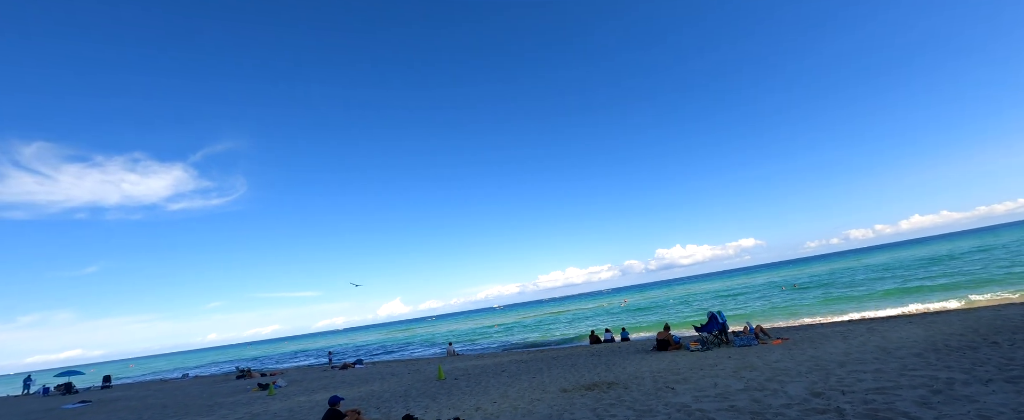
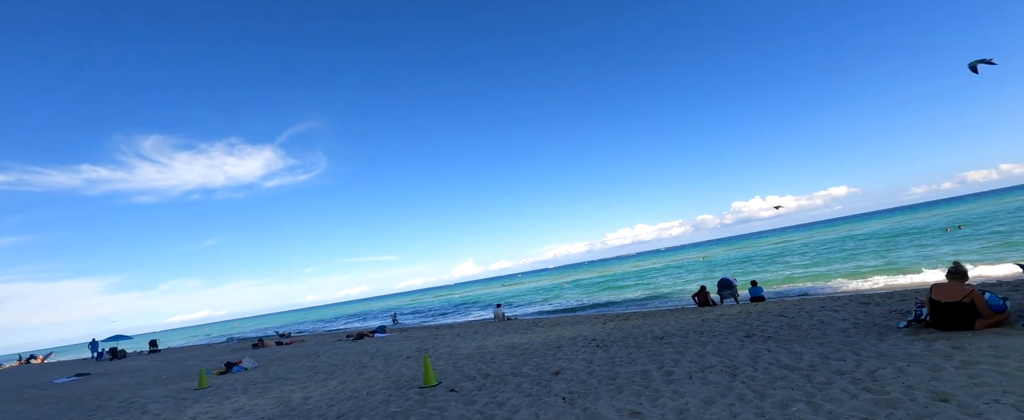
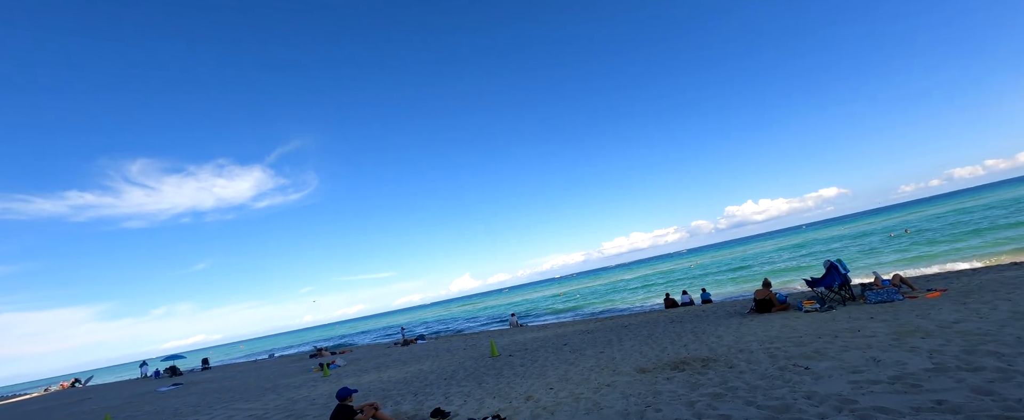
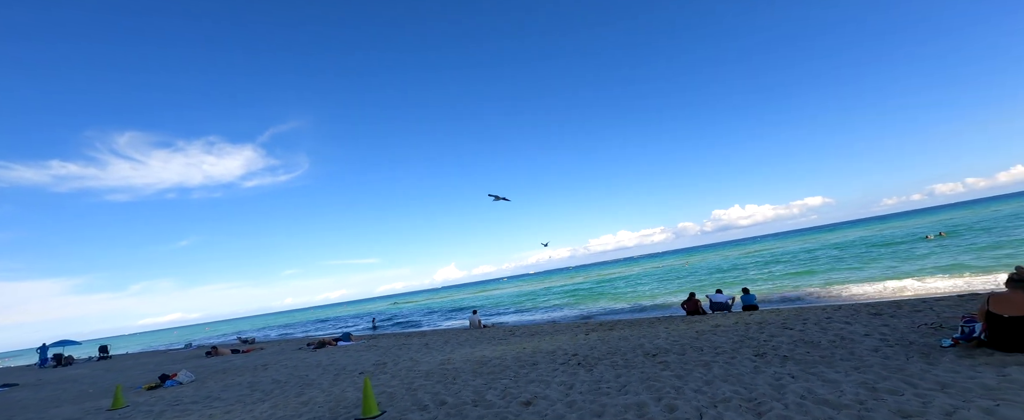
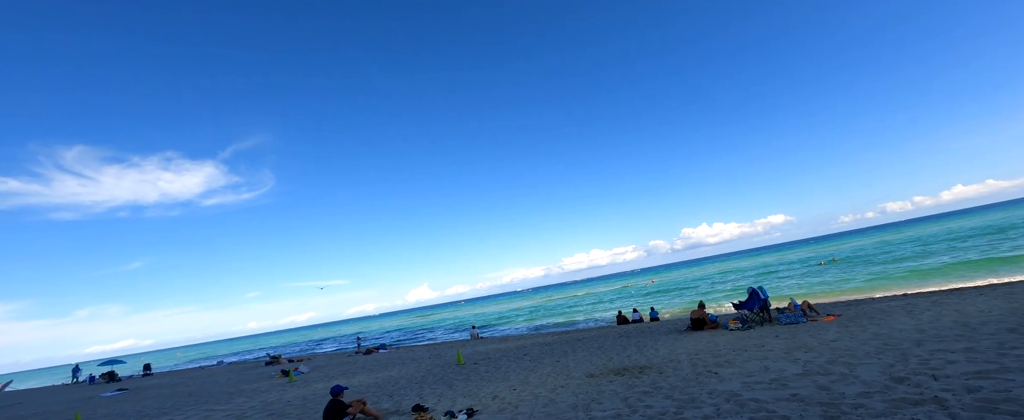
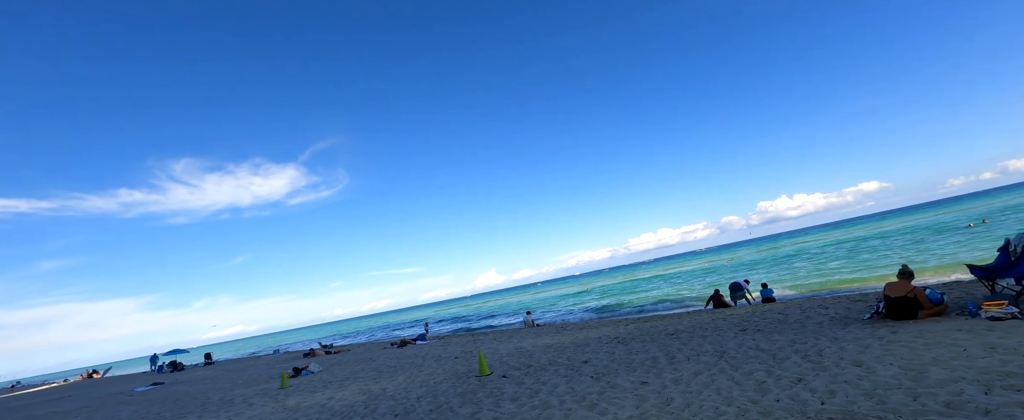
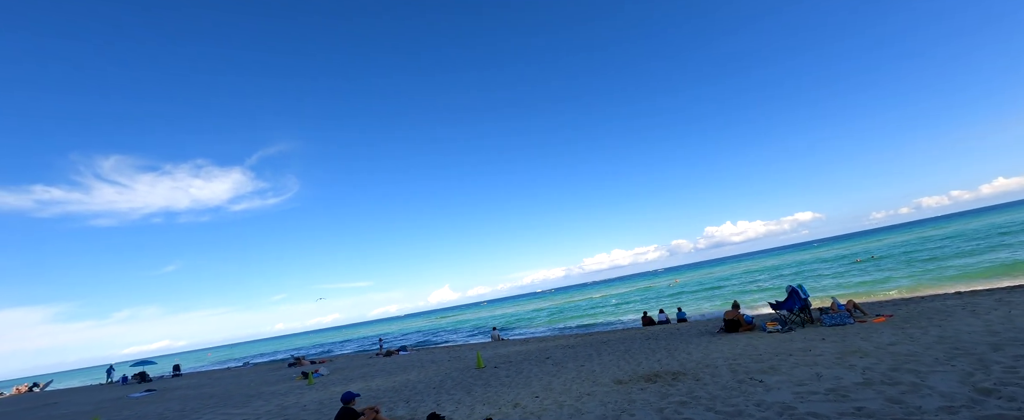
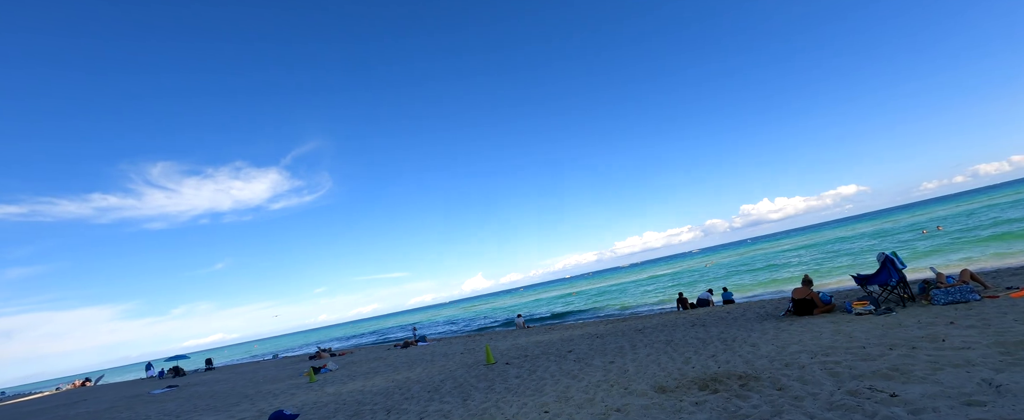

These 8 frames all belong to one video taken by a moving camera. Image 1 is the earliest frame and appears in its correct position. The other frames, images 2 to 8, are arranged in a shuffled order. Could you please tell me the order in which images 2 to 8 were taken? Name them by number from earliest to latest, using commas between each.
5, 7, 3, 8, 6, 2, 4
